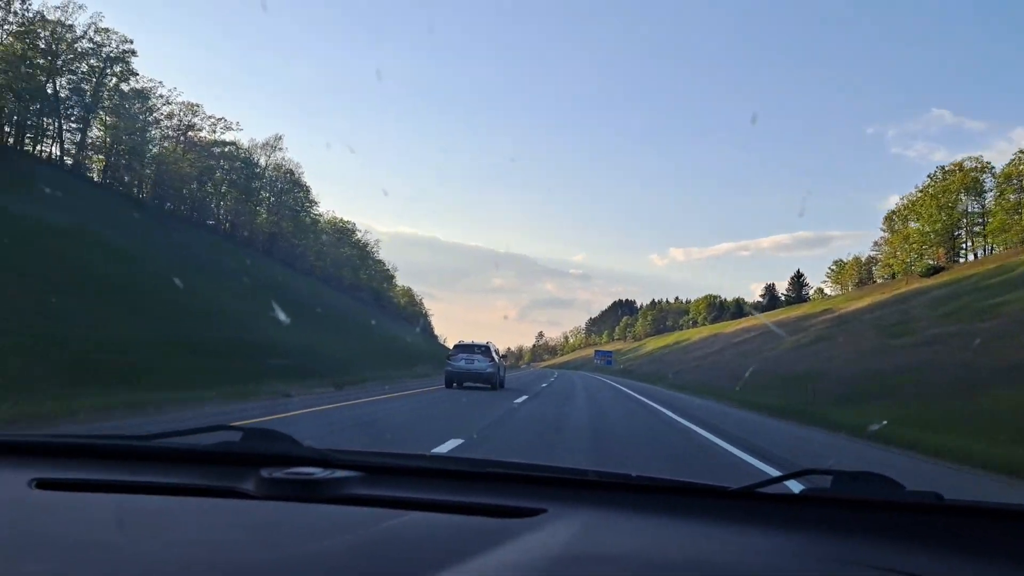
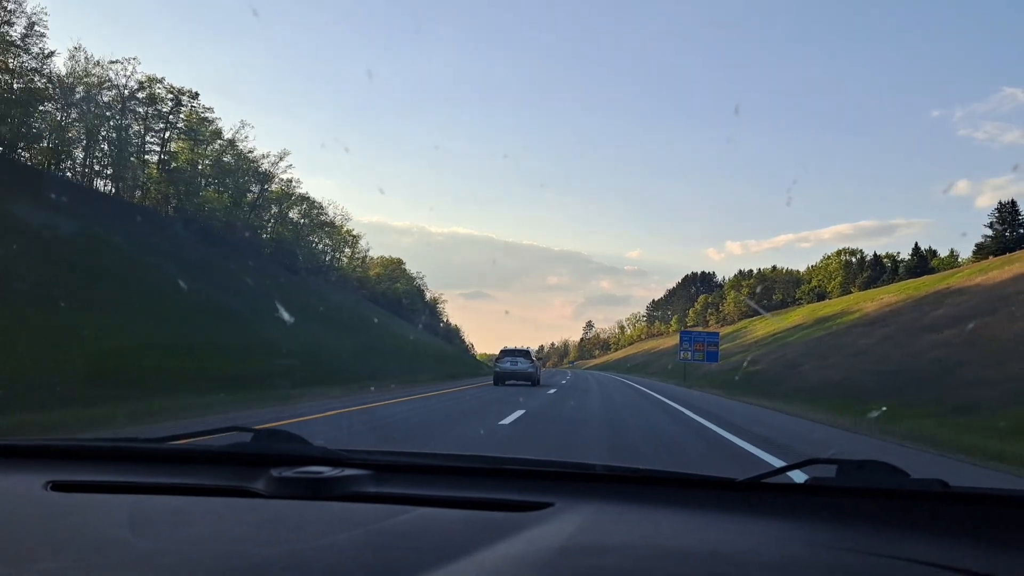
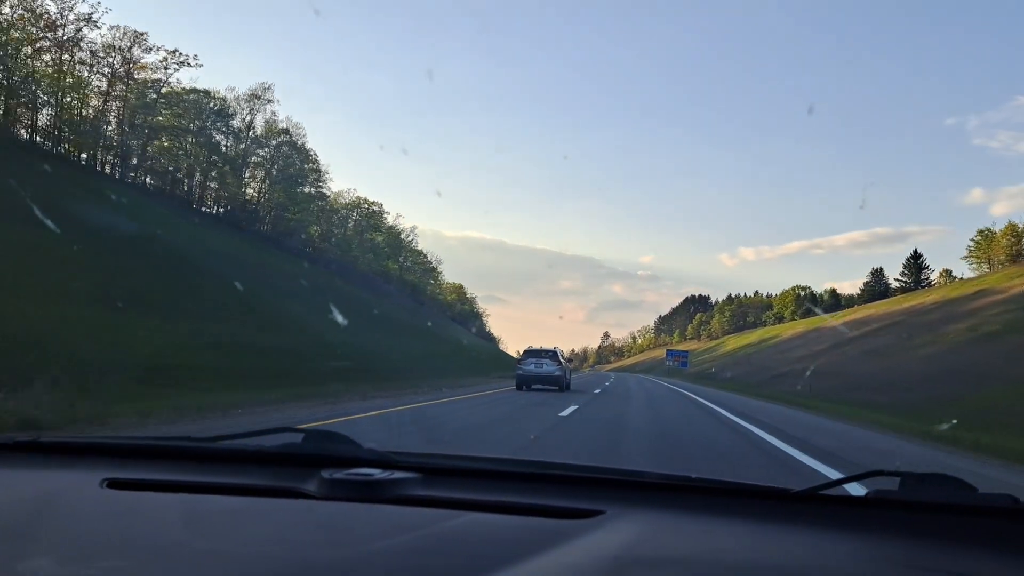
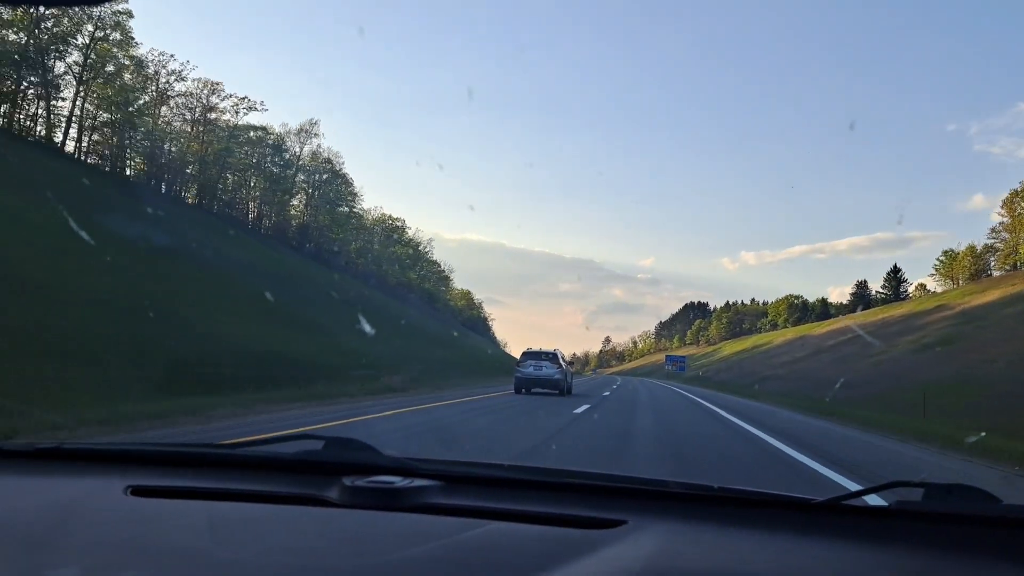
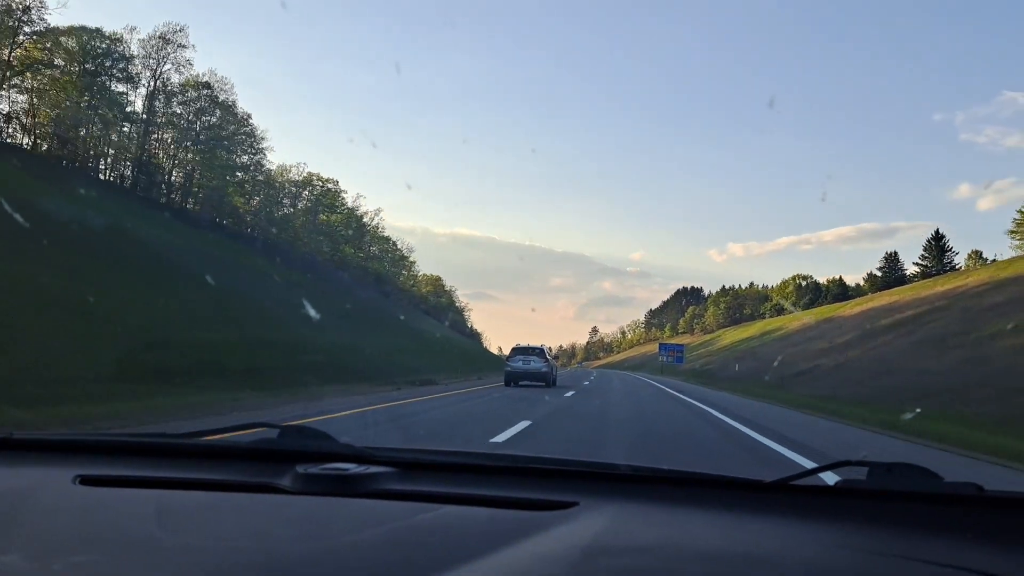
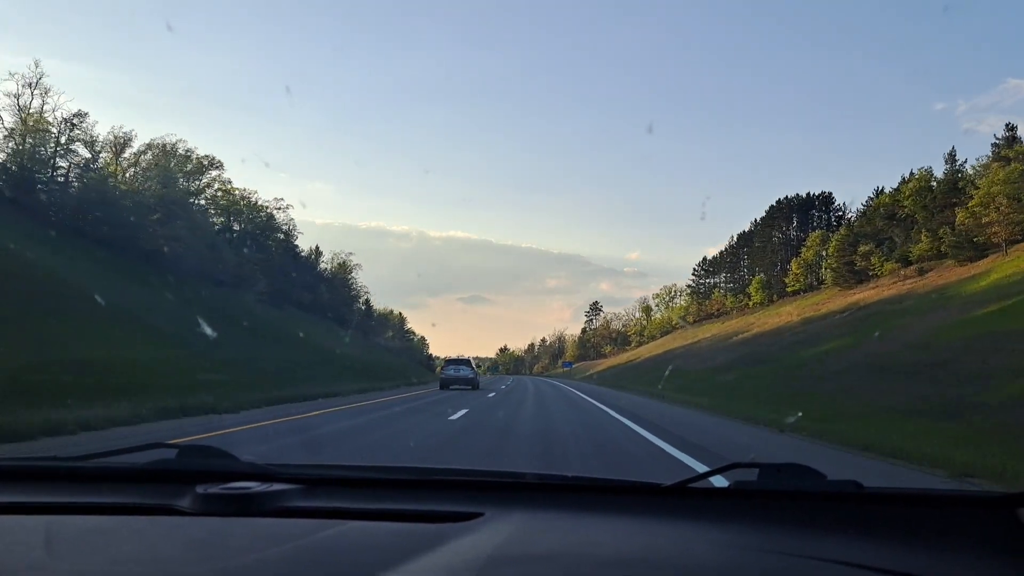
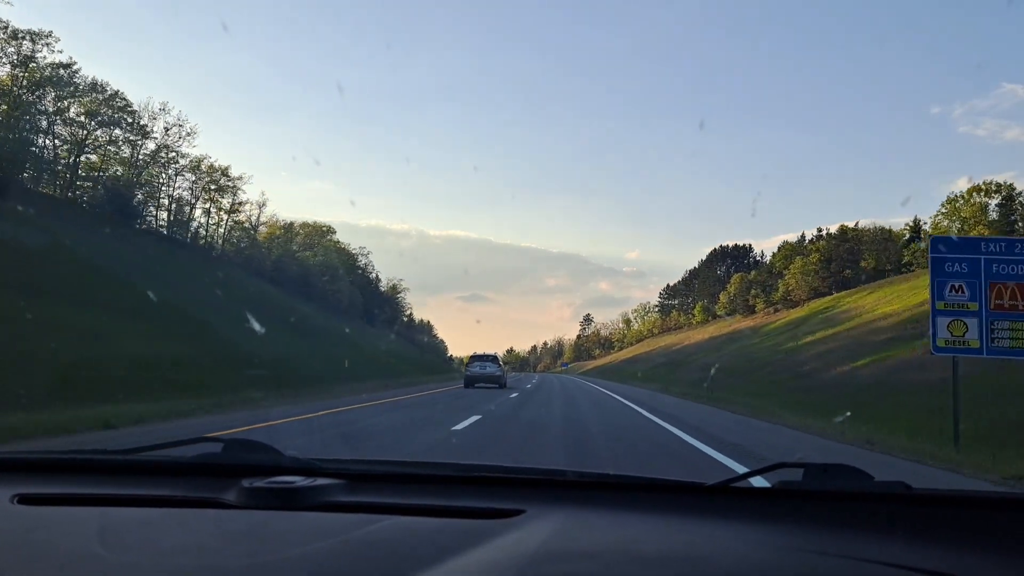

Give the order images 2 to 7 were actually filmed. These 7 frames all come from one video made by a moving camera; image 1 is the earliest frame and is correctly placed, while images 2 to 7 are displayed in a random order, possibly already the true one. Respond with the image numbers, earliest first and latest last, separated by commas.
4, 3, 5, 2, 7, 6
